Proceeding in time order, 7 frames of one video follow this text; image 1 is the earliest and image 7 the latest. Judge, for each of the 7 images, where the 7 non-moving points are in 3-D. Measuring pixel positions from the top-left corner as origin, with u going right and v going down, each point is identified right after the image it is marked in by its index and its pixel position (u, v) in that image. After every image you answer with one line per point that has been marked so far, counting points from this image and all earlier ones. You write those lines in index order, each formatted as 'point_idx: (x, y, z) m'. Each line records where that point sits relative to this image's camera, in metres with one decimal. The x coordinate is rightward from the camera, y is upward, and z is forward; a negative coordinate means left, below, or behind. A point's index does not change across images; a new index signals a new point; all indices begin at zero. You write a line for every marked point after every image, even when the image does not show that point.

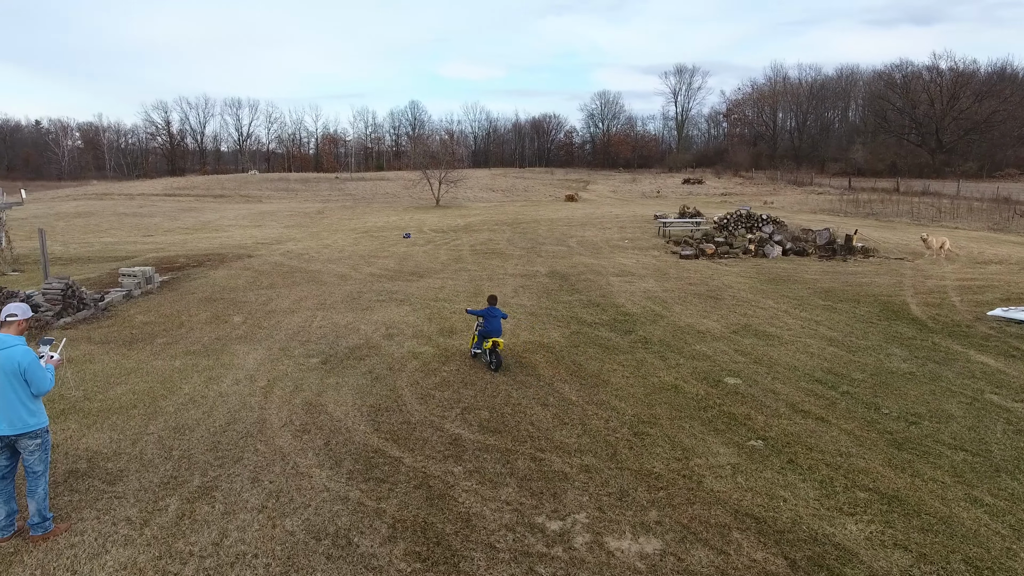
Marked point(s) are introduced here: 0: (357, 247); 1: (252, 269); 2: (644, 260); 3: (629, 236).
0: (-4.5, +1.2, +18.6) m
1: (-6.0, +0.4, +14.8) m
2: (+3.1, +0.6, +15.2) m
3: (+3.6, +1.6, +20.0) m
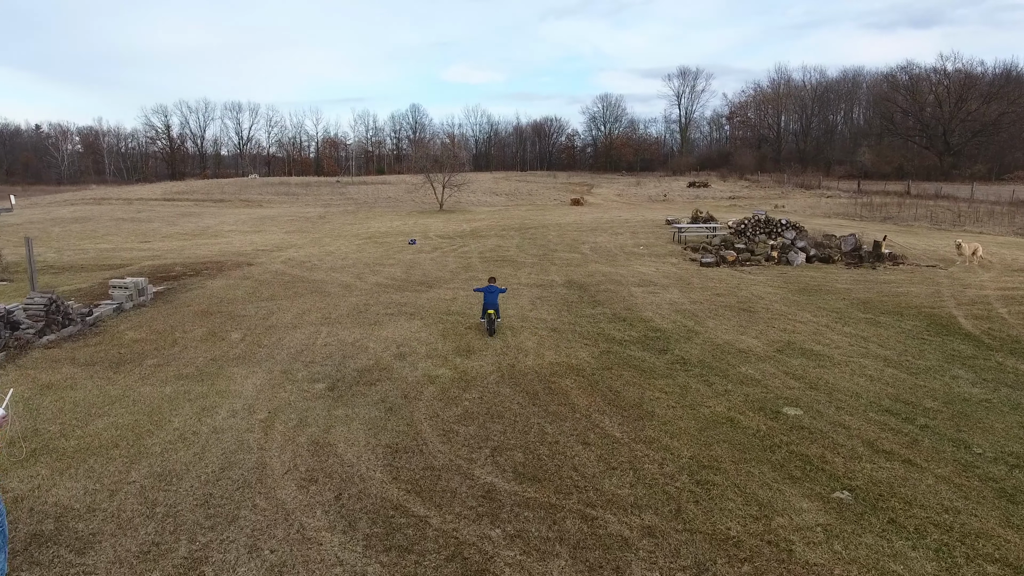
0: (-4.2, +0.9, +17.8) m
1: (-5.7, +0.2, +14.1) m
2: (+3.4, +0.4, +14.4) m
3: (+3.9, +1.4, +19.3) m
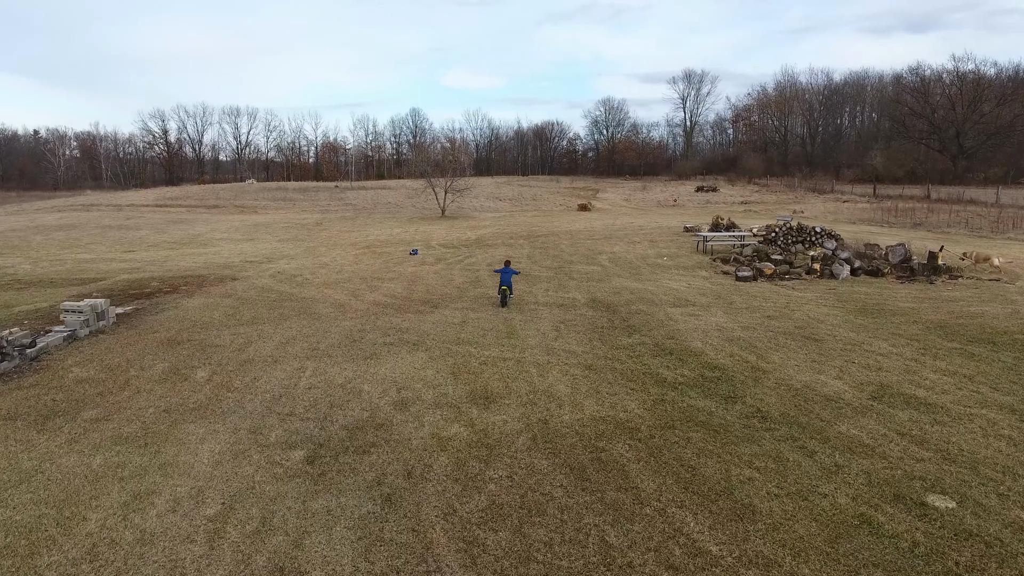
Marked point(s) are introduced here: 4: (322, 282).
0: (-3.9, +0.5, +16.3) m
1: (-5.4, -0.2, +12.5) m
2: (+3.7, +0.1, +12.9) m
3: (+4.2, +1.0, +17.7) m
4: (-4.1, +0.1, +14.0) m
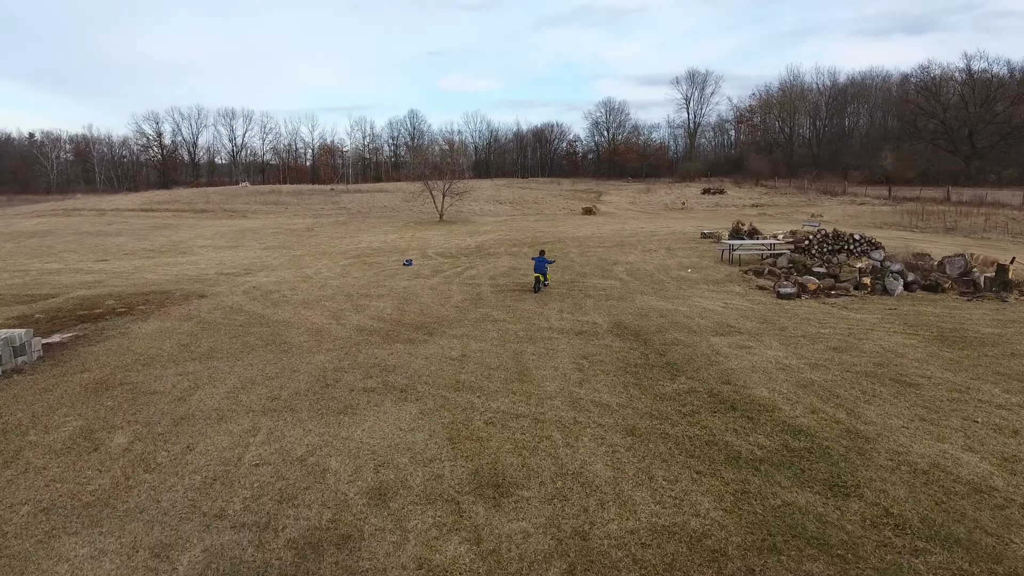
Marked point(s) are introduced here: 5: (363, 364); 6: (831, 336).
0: (-3.8, +0.2, +14.5) m
1: (-5.3, -0.5, +10.7) m
2: (+3.8, -0.2, +11.1) m
3: (+4.3, +0.7, +16.0) m
4: (-4.0, -0.2, +12.3) m
5: (-1.8, -0.9, +7.8) m
6: (+4.4, -0.7, +8.8) m
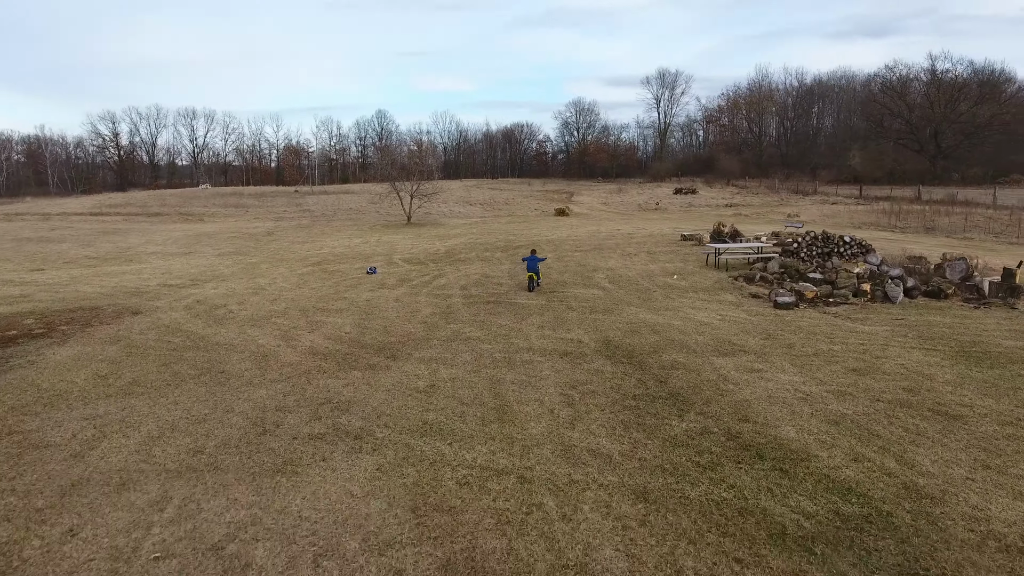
0: (-4.3, -0.1, +13.2) m
1: (-5.7, -0.8, +9.4) m
2: (+3.4, -0.4, +10.2) m
3: (+3.7, +0.5, +15.0) m
4: (-4.5, -0.5, +10.9) m
5: (-2.0, -1.1, +6.5) m
6: (+4.1, -0.8, +7.9) m
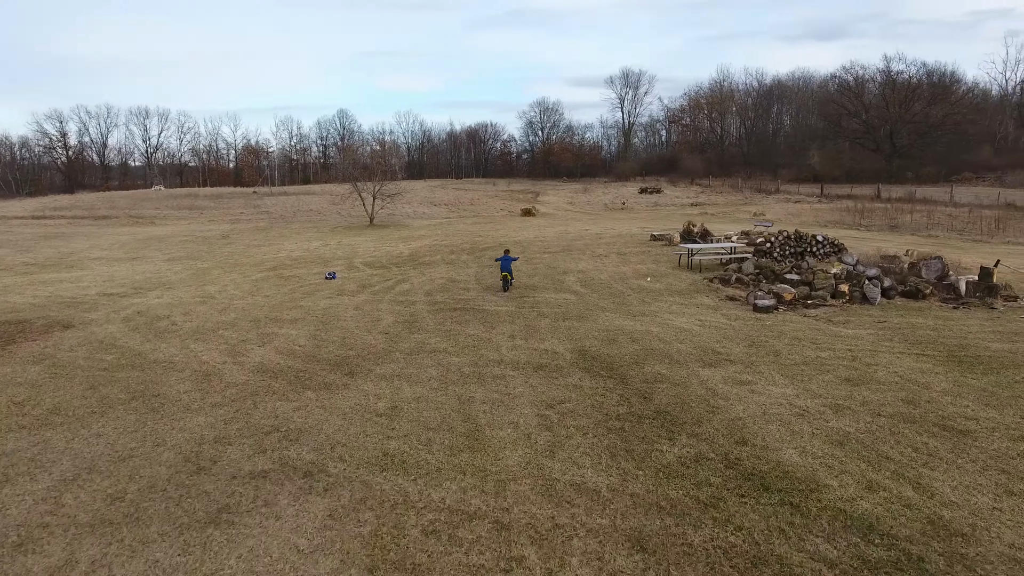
0: (-5.0, -0.2, +12.3) m
1: (-6.1, -1.0, +8.4) m
2: (+2.9, -0.5, +9.7) m
3: (+3.0, +0.5, +14.6) m
4: (-5.0, -0.6, +10.1) m
5: (-2.3, -1.3, +5.8) m
6: (+3.7, -0.8, +7.5) m
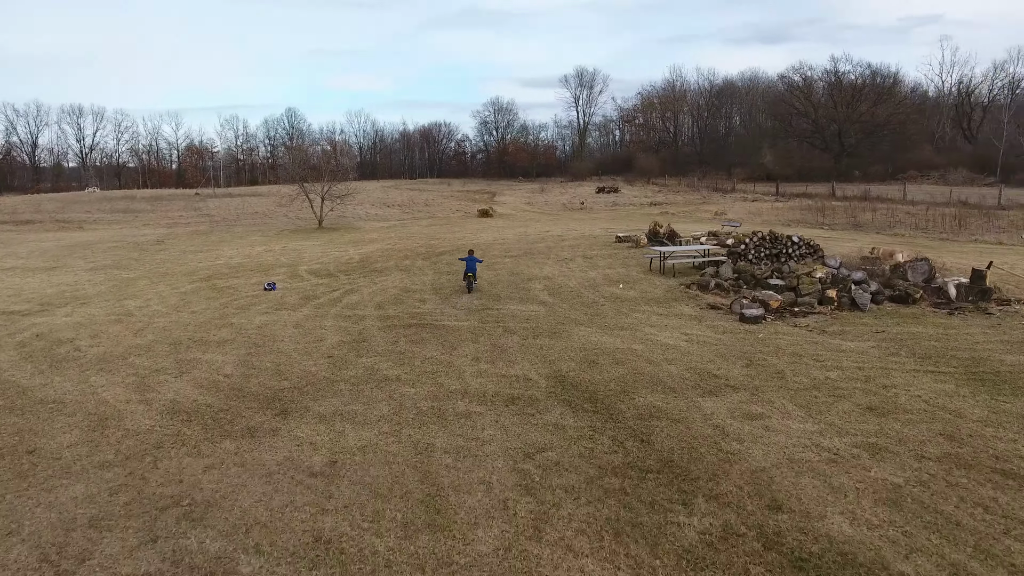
0: (-5.6, -0.5, +10.8) m
1: (-6.4, -1.2, +6.8) m
2: (+2.4, -0.6, +8.7) m
3: (+2.1, +0.3, +13.6) m
4: (-5.4, -0.9, +8.5) m
5: (-2.5, -1.5, +4.5) m
6: (+3.4, -1.0, +6.5) m
